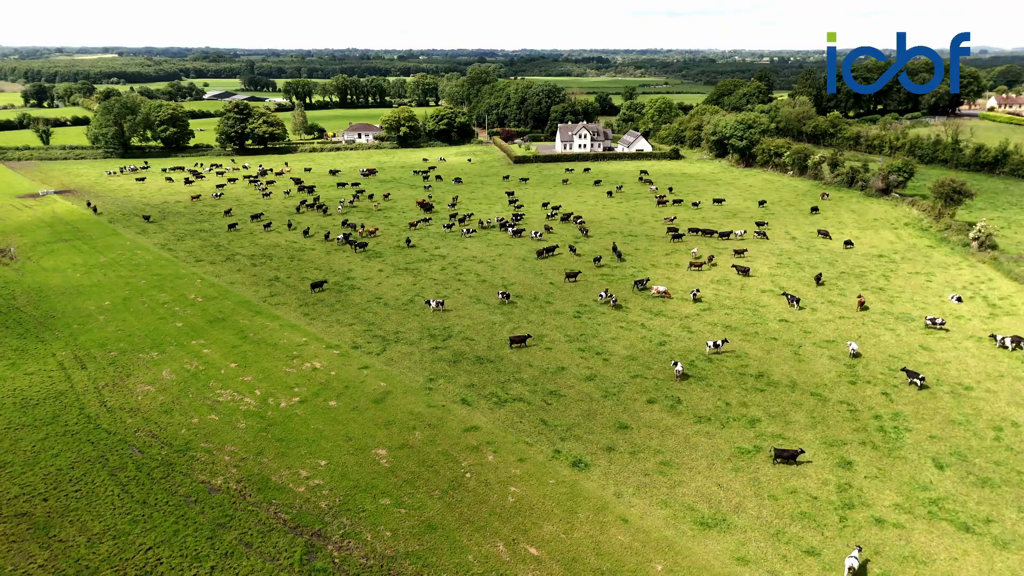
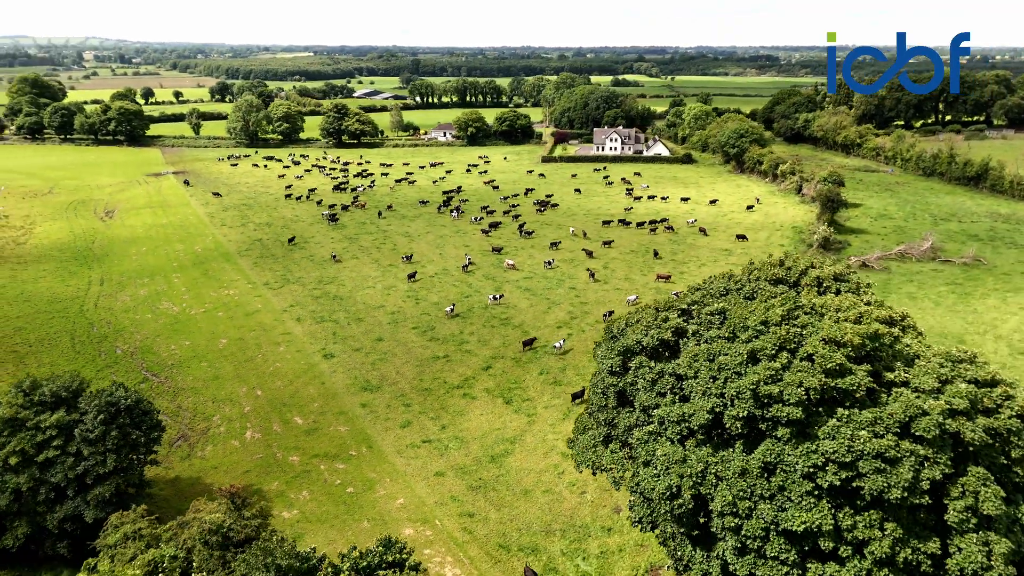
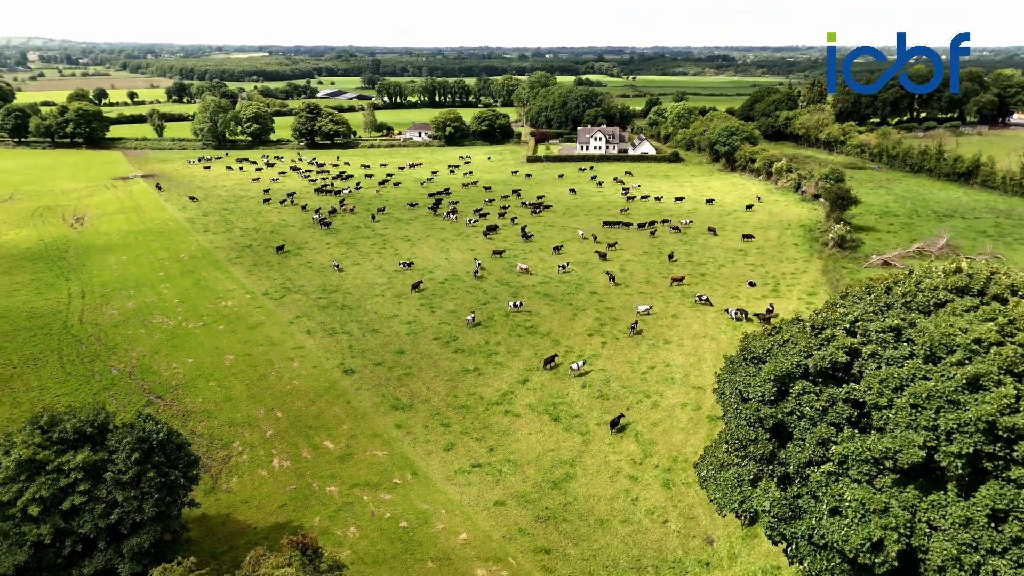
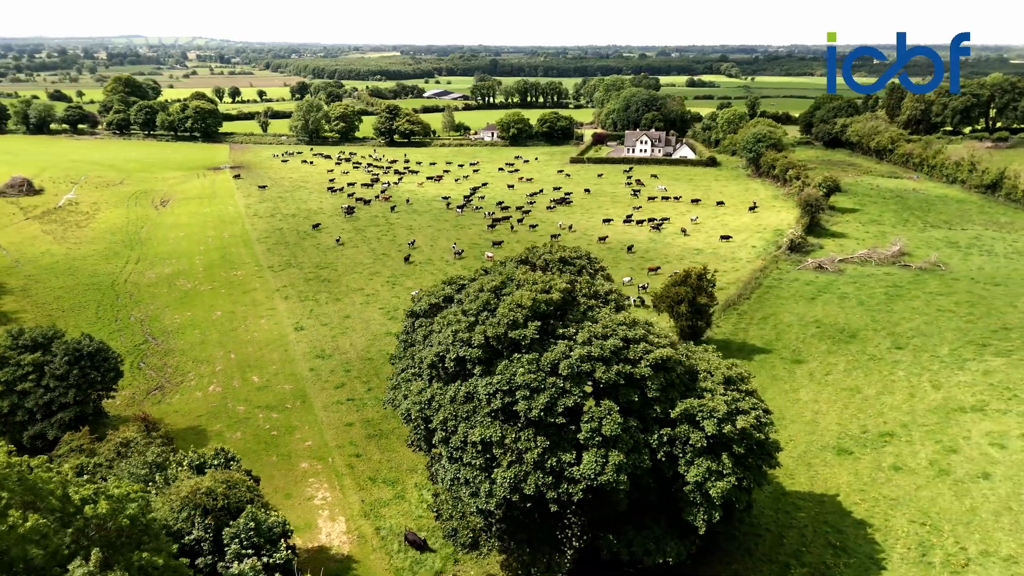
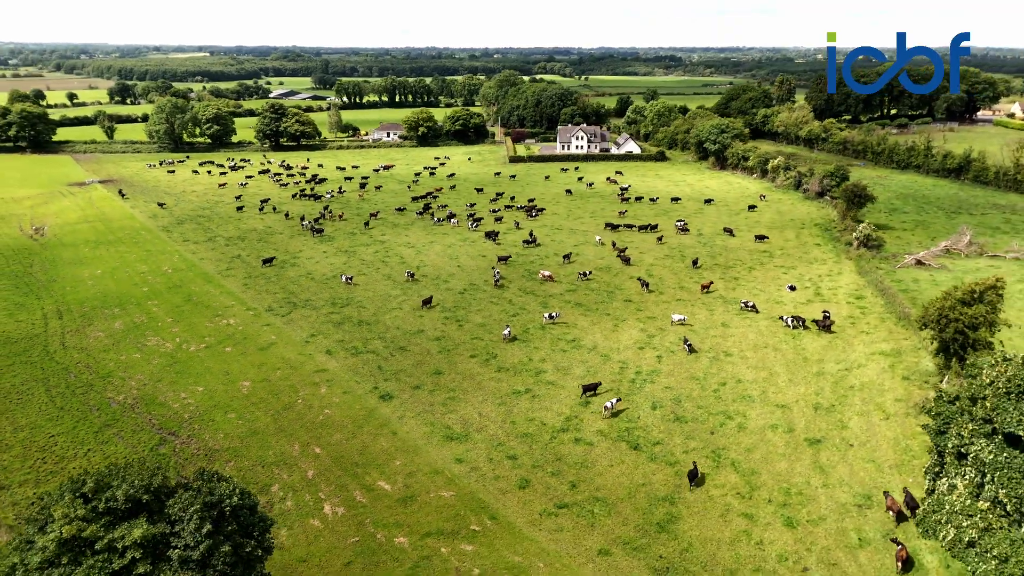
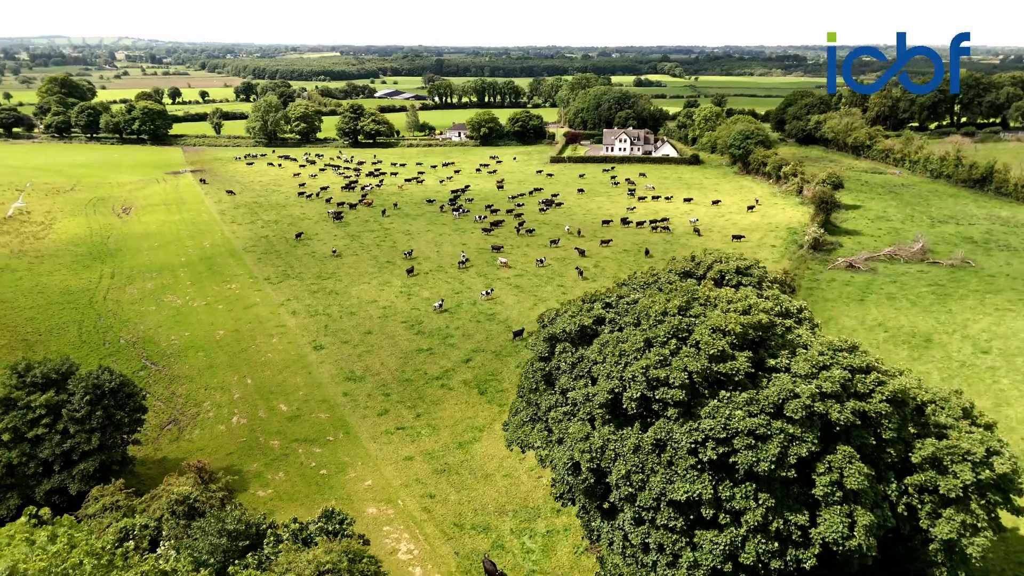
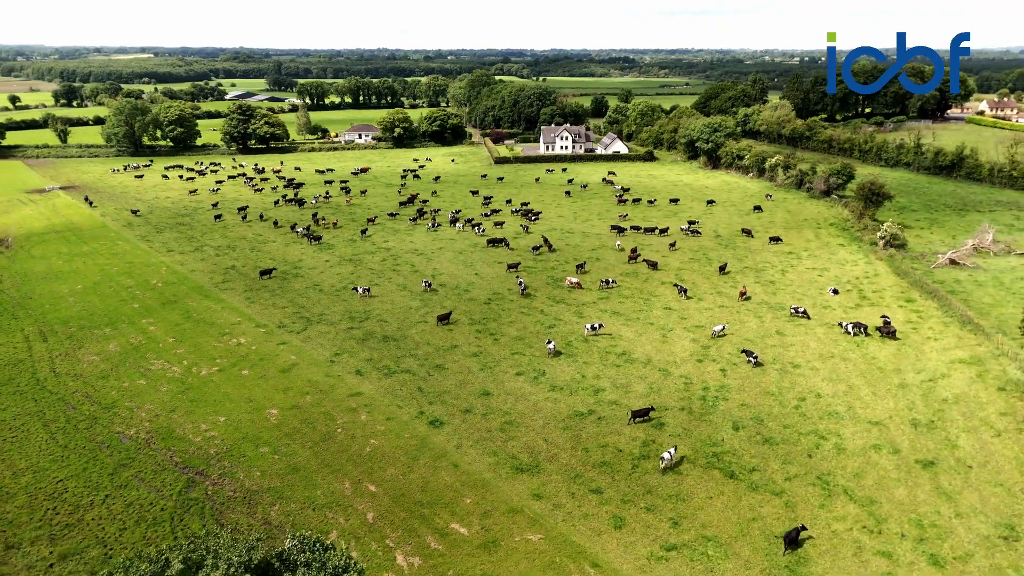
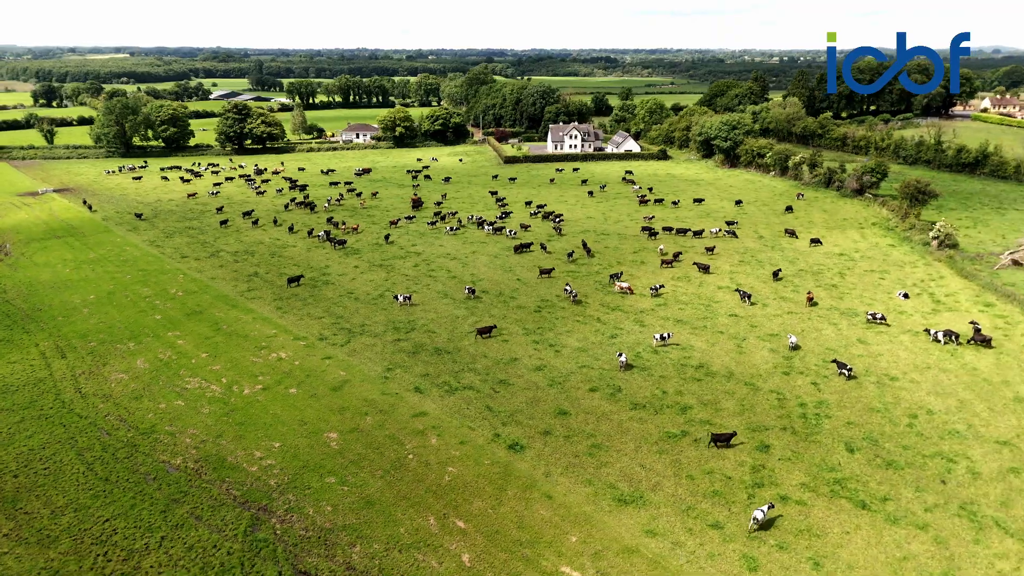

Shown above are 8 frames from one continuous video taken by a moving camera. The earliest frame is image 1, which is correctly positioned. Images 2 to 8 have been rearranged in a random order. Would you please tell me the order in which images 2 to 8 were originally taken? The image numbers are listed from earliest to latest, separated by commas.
8, 7, 5, 3, 2, 6, 4
